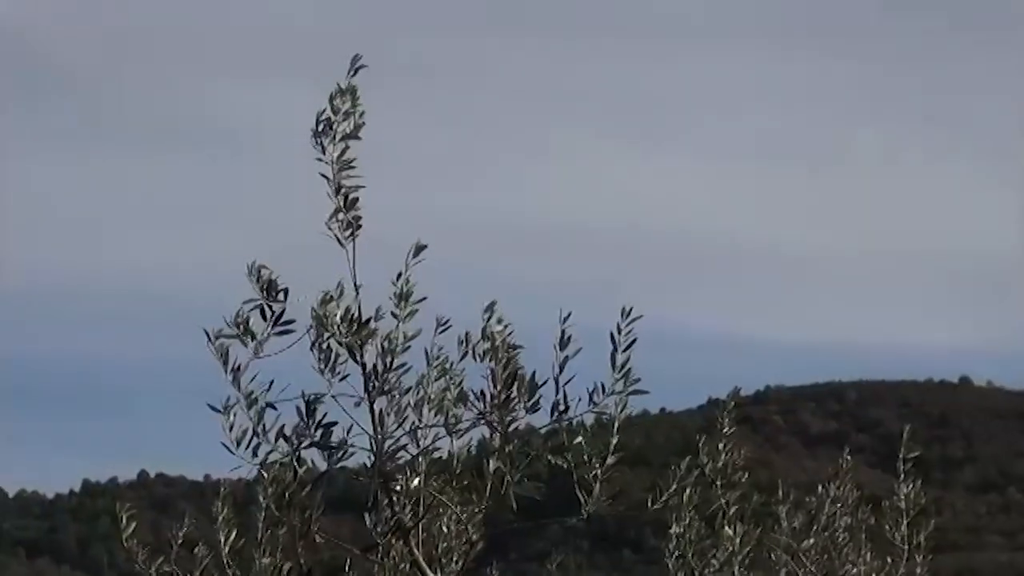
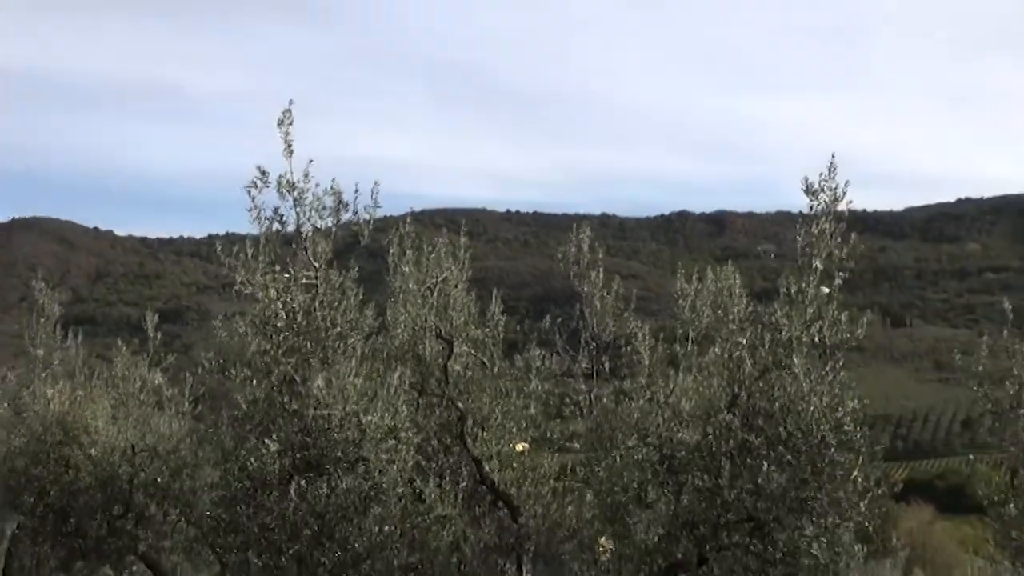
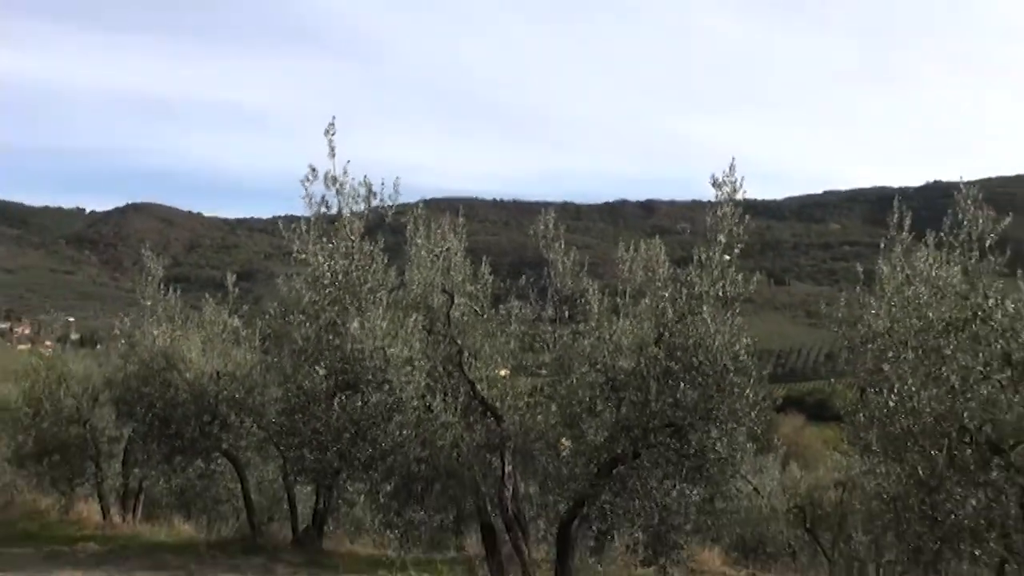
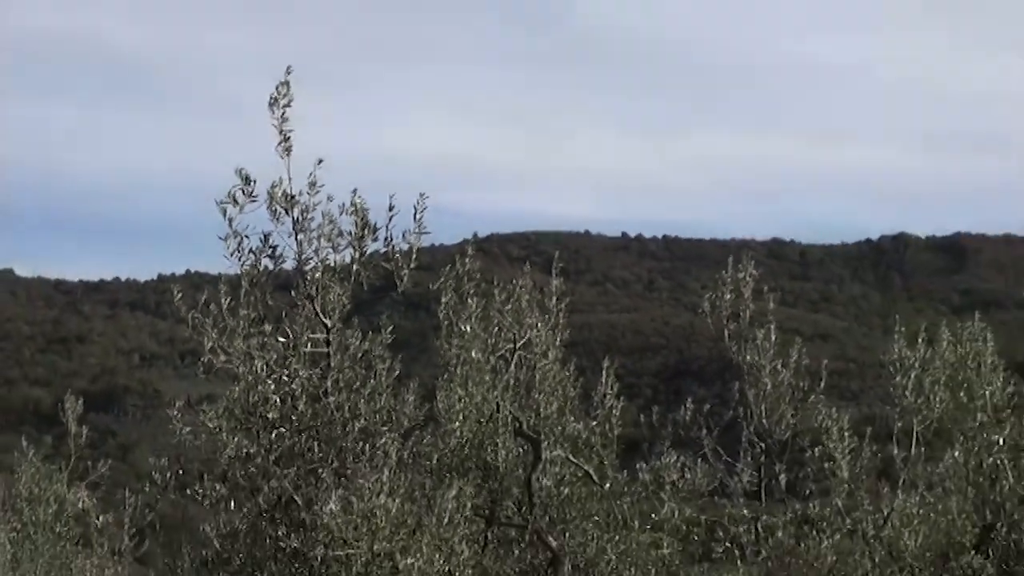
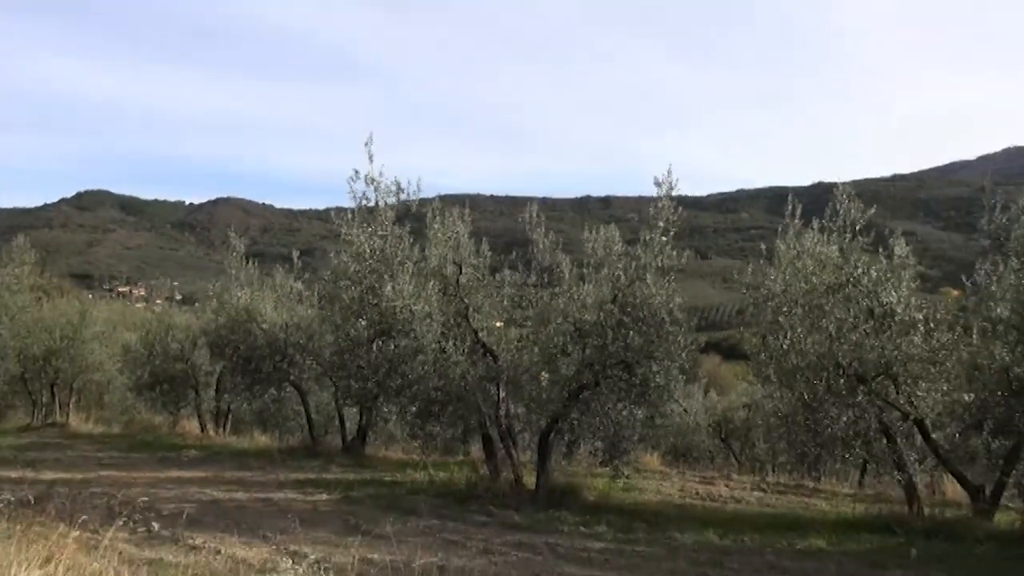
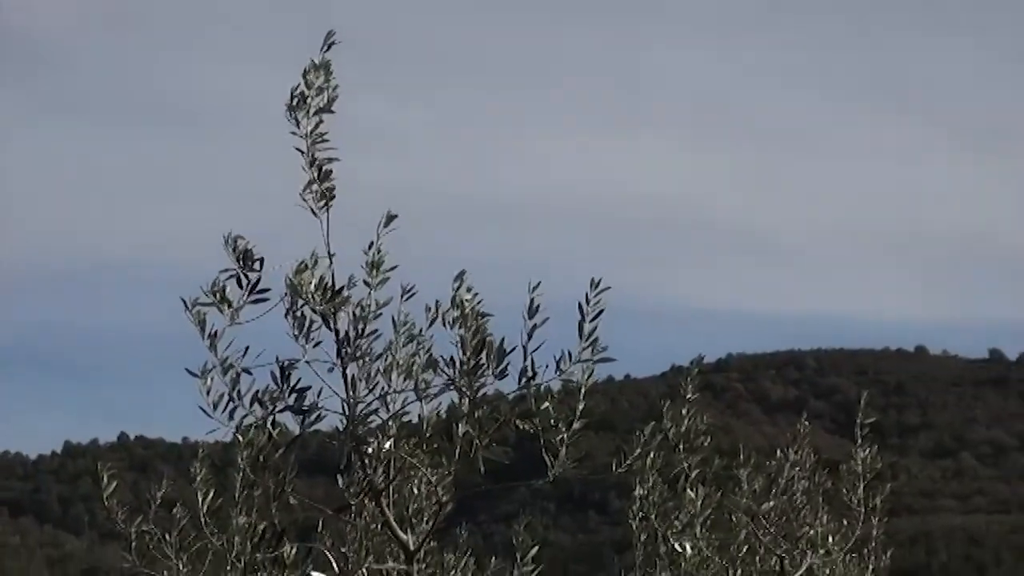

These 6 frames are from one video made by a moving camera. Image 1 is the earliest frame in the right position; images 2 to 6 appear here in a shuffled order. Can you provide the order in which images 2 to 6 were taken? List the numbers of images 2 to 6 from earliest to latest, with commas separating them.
6, 4, 2, 3, 5
